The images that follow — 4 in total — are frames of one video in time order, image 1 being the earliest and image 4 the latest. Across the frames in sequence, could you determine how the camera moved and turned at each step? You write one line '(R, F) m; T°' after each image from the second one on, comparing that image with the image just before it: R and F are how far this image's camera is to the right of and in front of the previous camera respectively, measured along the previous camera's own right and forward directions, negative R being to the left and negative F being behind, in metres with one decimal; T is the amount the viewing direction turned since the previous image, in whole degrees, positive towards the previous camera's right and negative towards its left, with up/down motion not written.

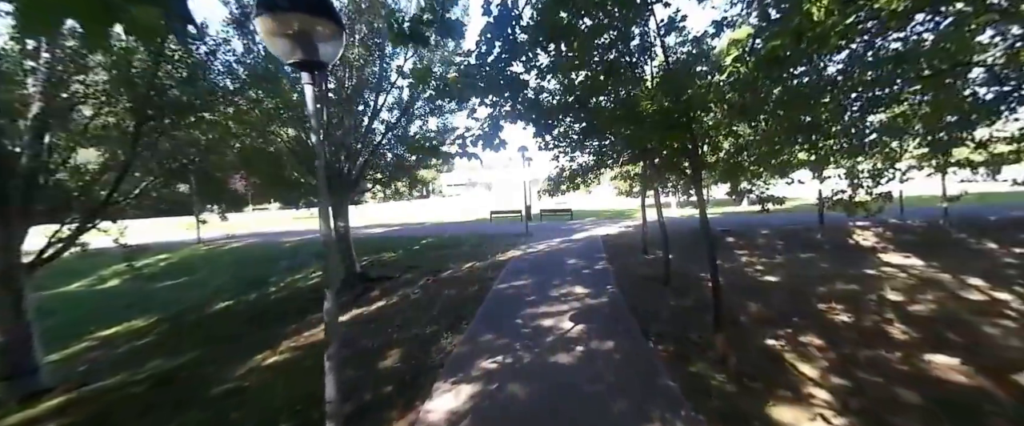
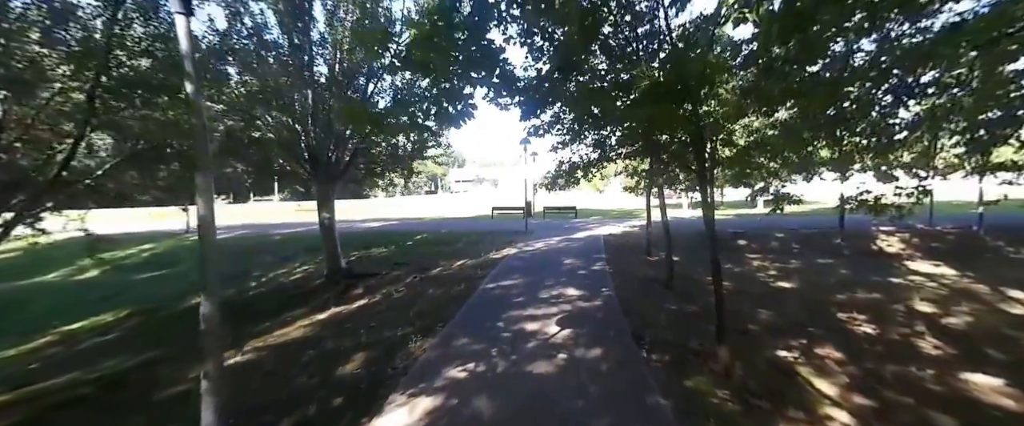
(+0.4, +0.5) m; -2°
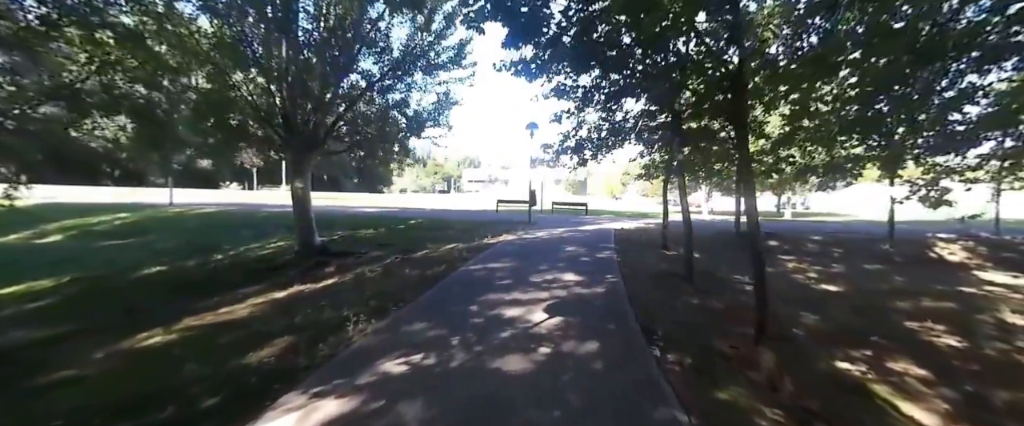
(+0.4, +1.0) m; -2°
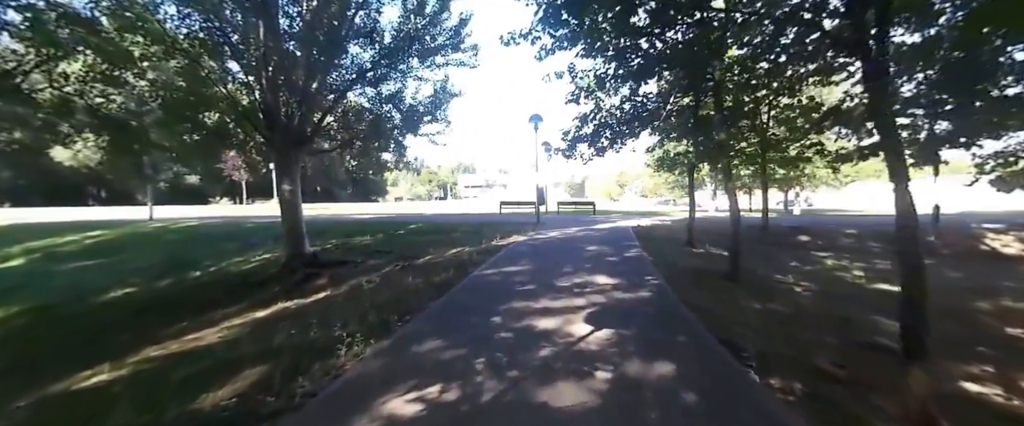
(-0.3, +0.7) m; 0°
